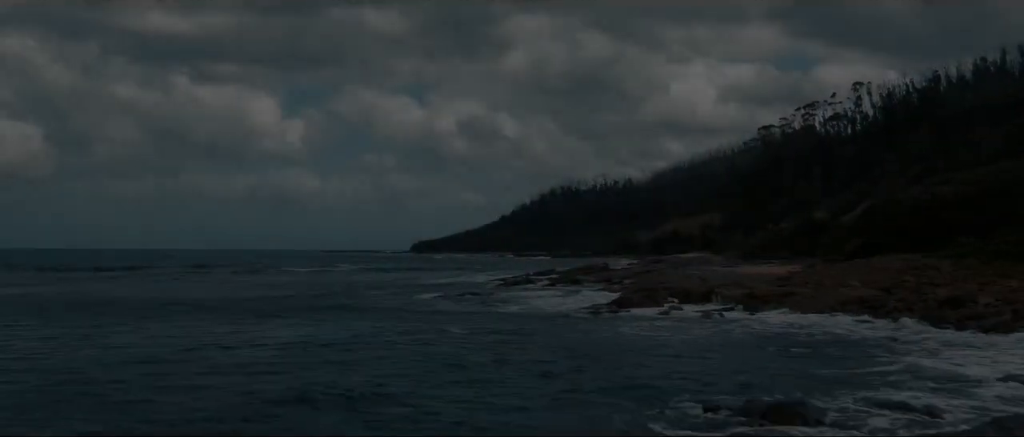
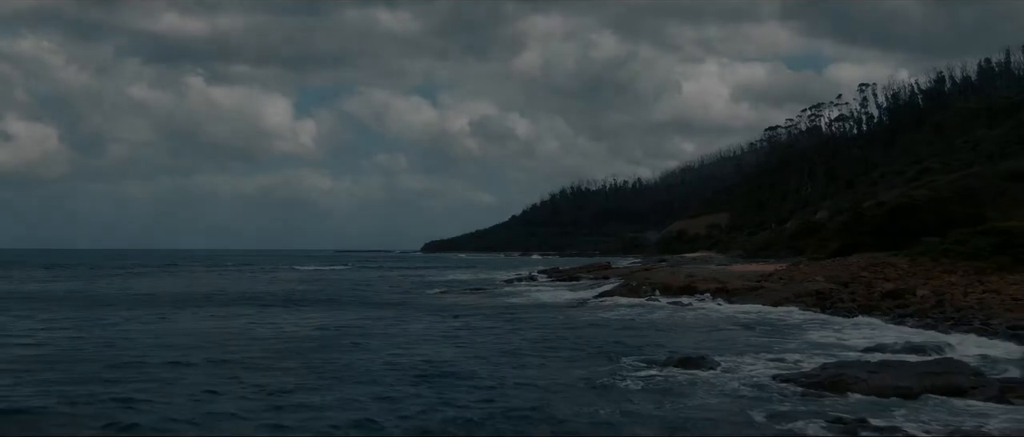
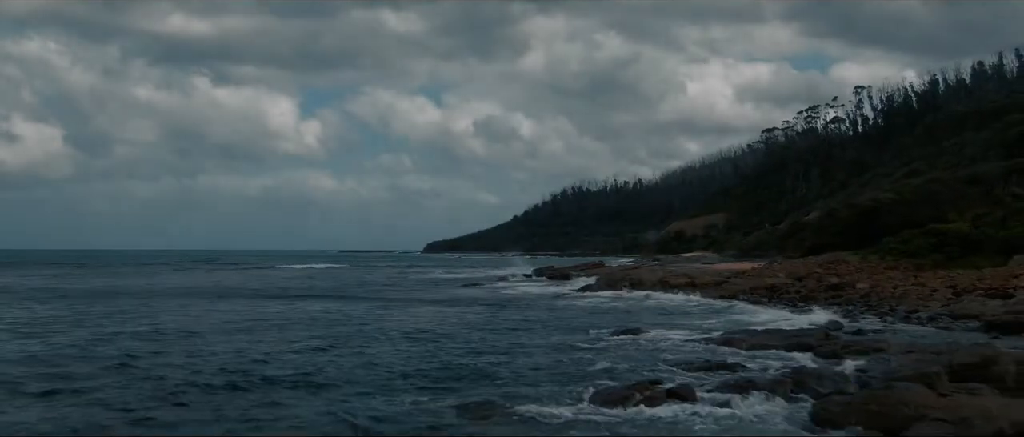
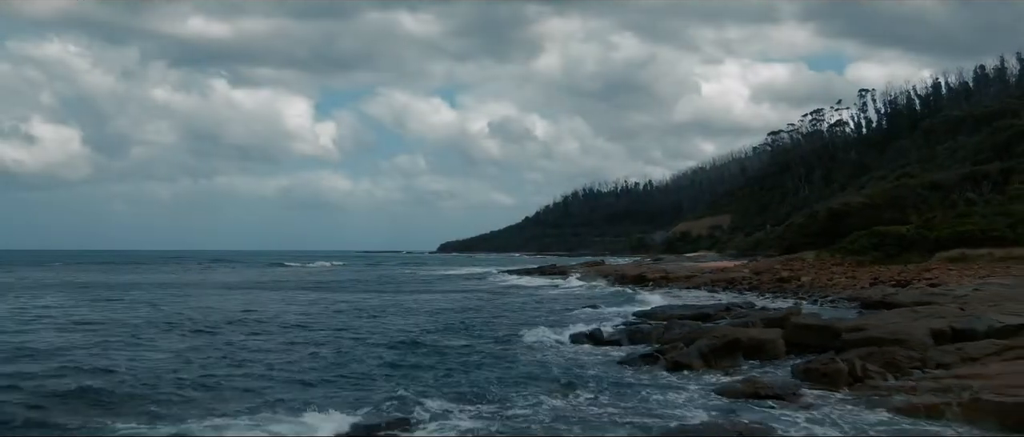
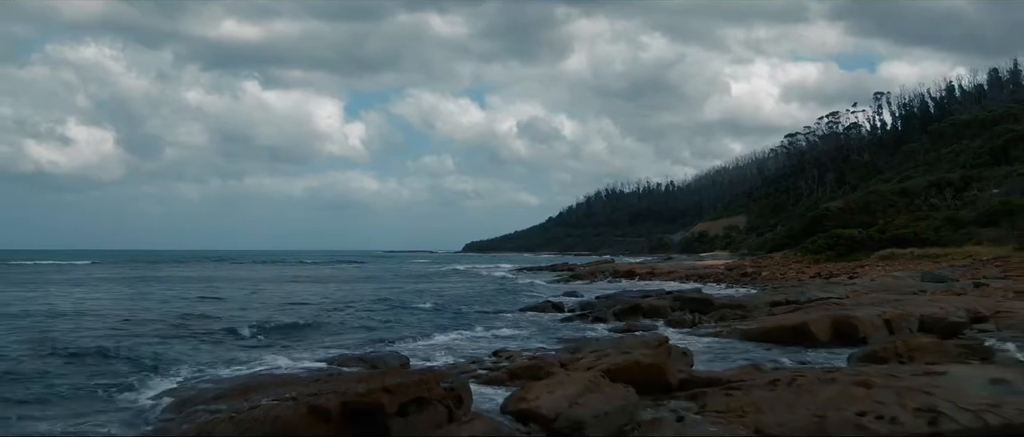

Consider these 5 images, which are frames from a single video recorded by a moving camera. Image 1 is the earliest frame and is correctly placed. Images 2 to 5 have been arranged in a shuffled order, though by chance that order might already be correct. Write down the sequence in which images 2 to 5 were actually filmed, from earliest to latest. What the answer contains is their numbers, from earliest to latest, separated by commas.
2, 3, 4, 5
